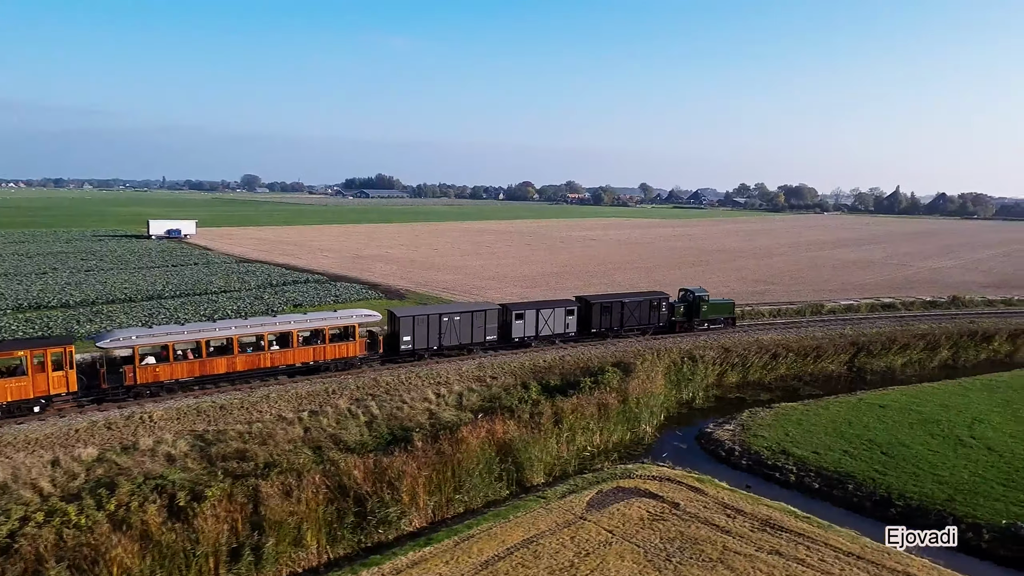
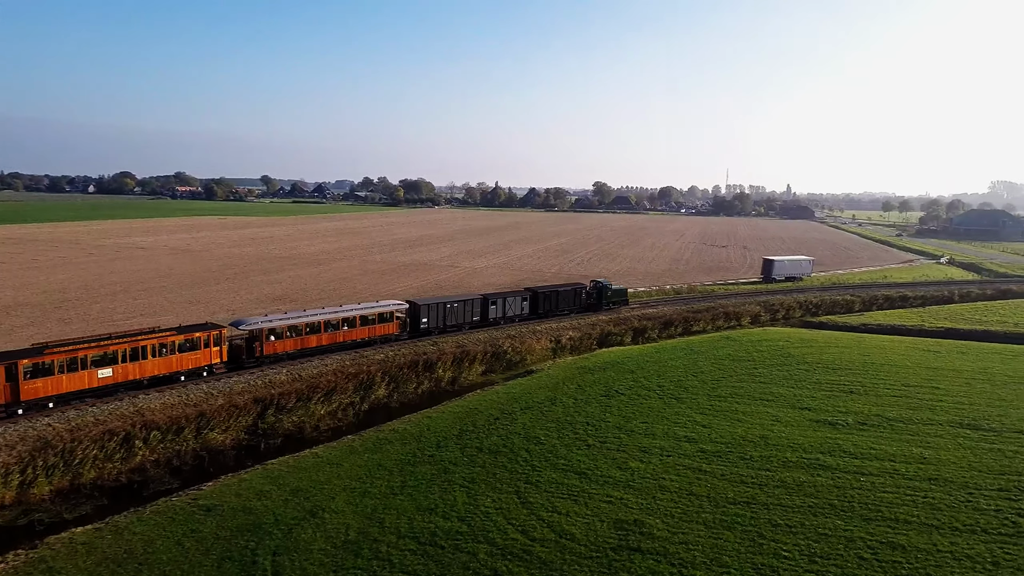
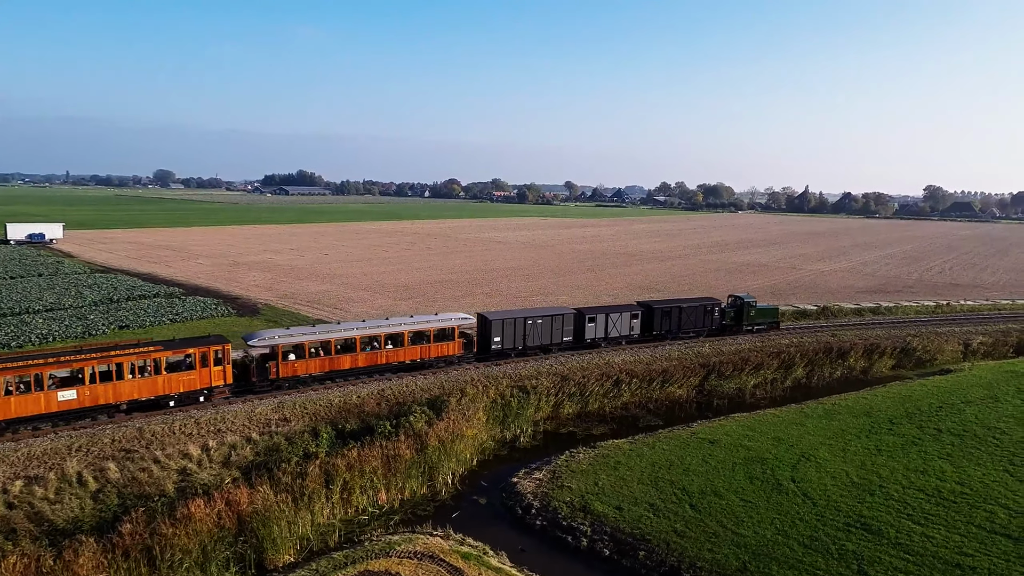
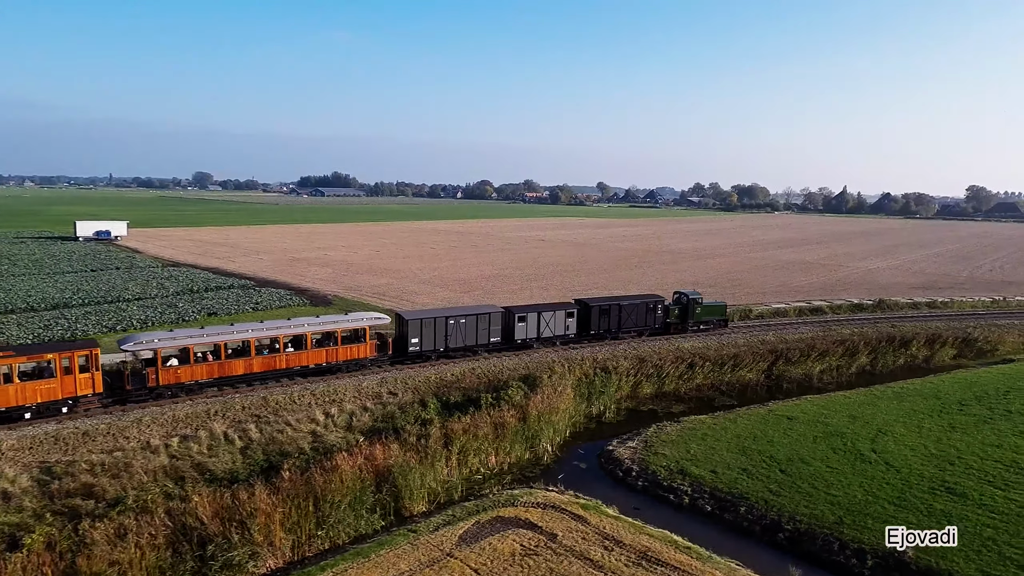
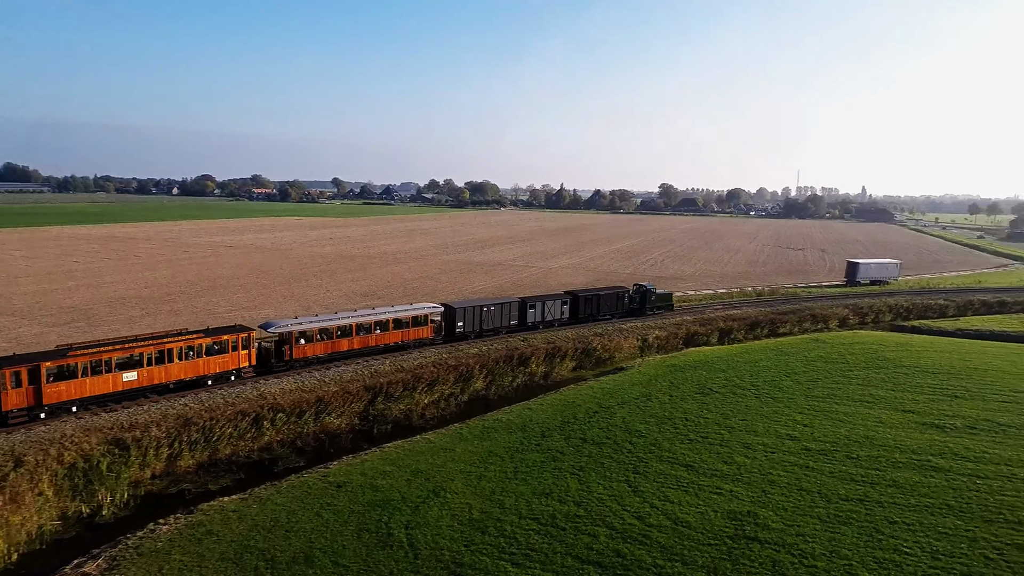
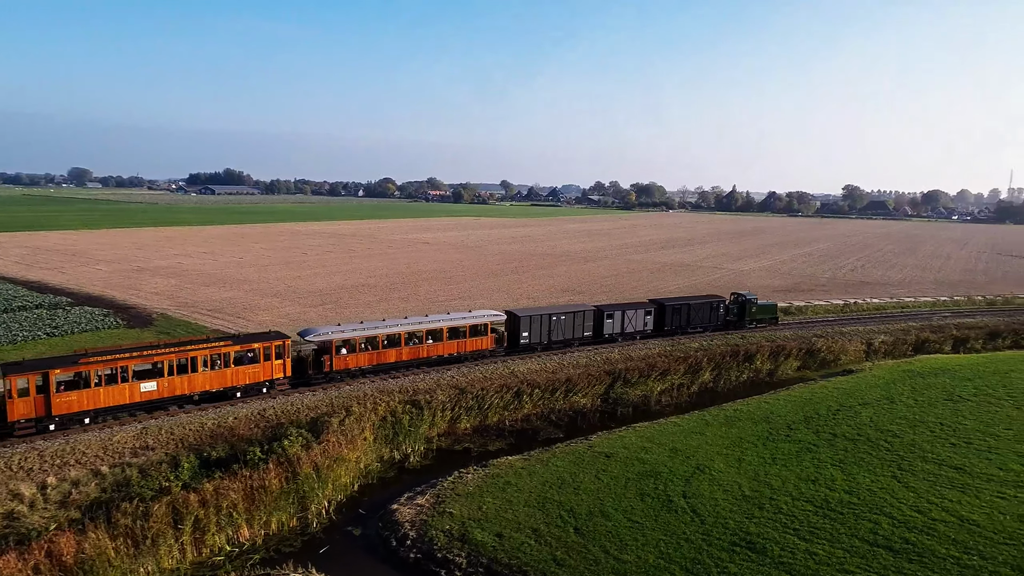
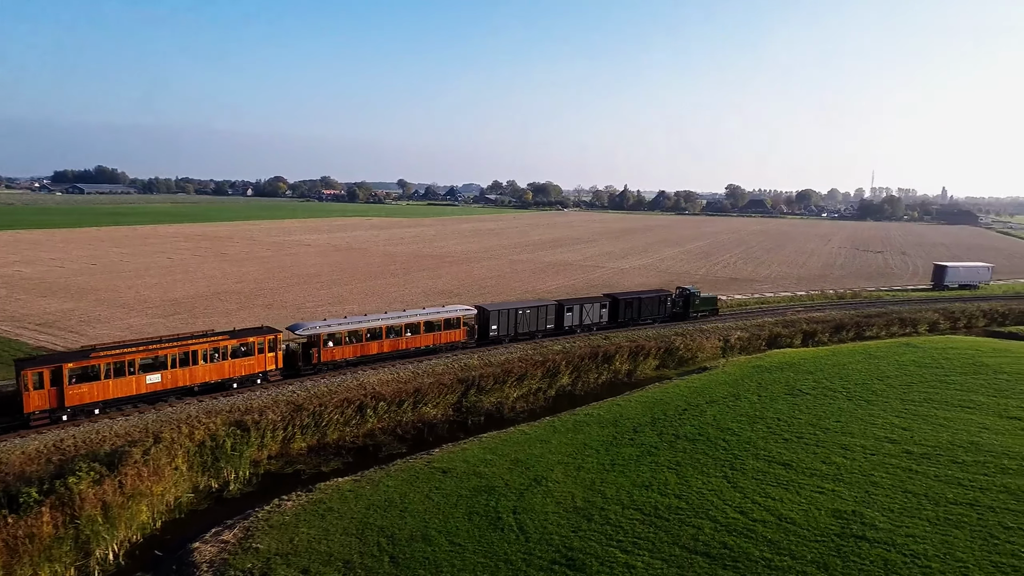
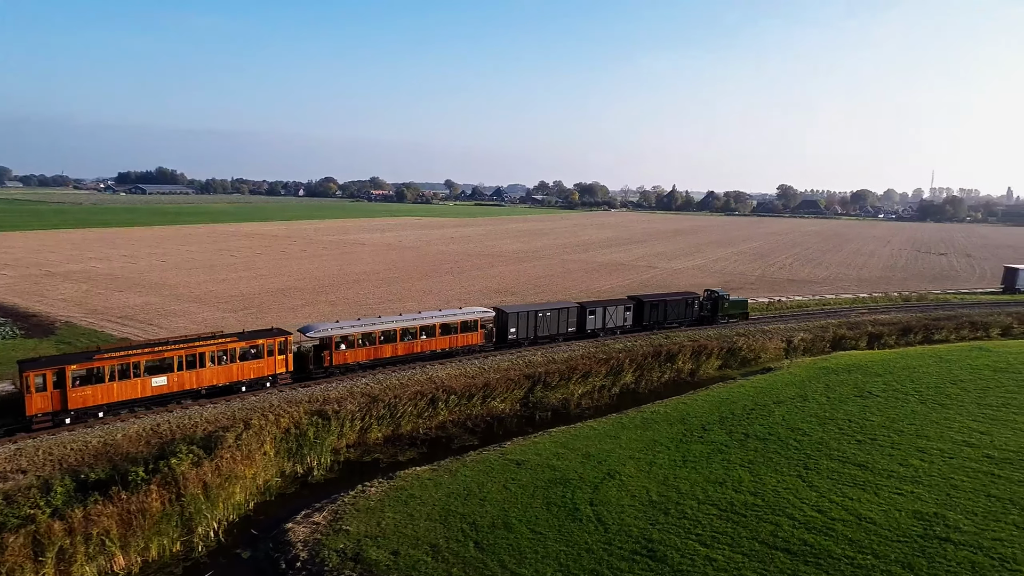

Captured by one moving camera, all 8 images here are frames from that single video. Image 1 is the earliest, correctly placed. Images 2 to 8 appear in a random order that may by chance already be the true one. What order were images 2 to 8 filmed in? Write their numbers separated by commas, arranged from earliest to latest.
4, 3, 6, 8, 7, 5, 2
